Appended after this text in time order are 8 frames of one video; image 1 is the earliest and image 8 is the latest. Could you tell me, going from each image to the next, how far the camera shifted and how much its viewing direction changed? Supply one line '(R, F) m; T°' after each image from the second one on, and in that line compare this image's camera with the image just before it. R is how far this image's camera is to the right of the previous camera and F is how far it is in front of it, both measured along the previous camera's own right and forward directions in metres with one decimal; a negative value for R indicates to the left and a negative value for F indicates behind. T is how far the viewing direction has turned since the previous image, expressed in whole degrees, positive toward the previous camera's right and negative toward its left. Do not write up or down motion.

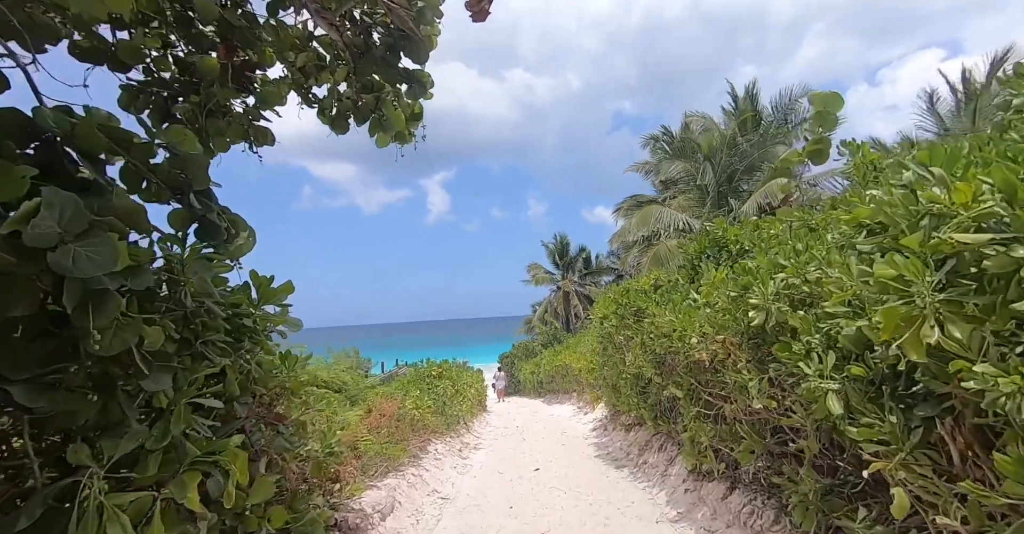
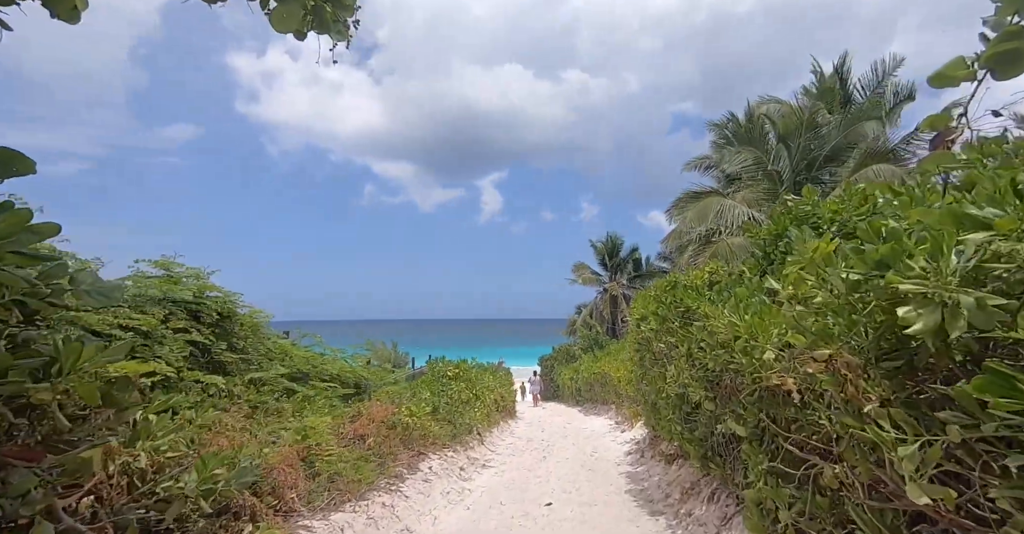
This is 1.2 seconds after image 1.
(+0.4, +1.5) m; -6°
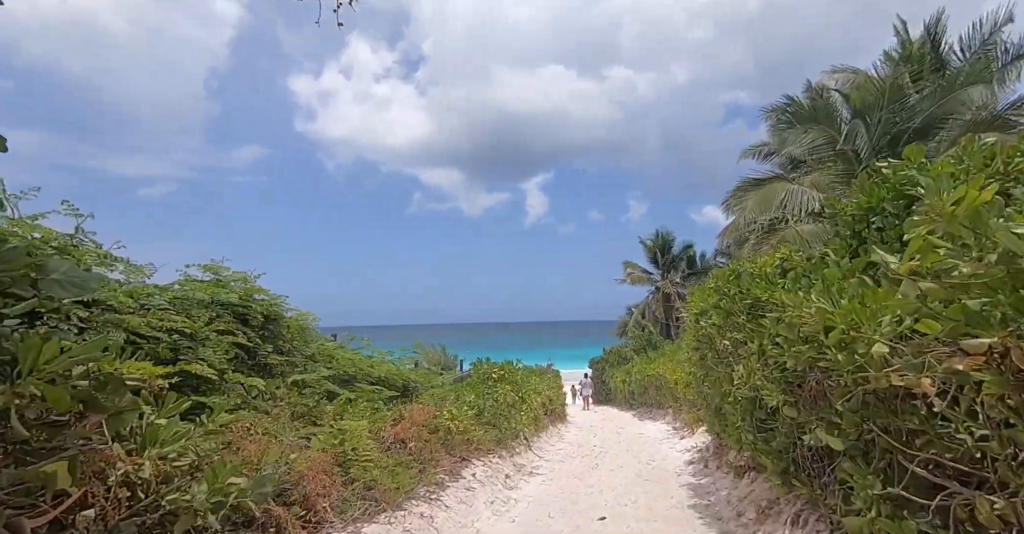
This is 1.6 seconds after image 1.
(0.0, +0.5) m; -5°
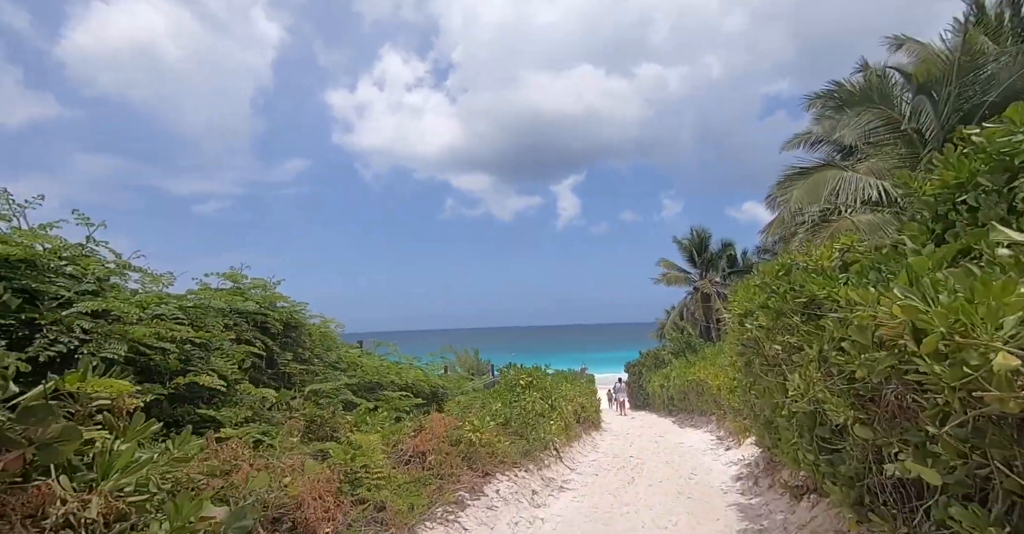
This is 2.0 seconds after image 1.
(+0.1, +0.5) m; -4°
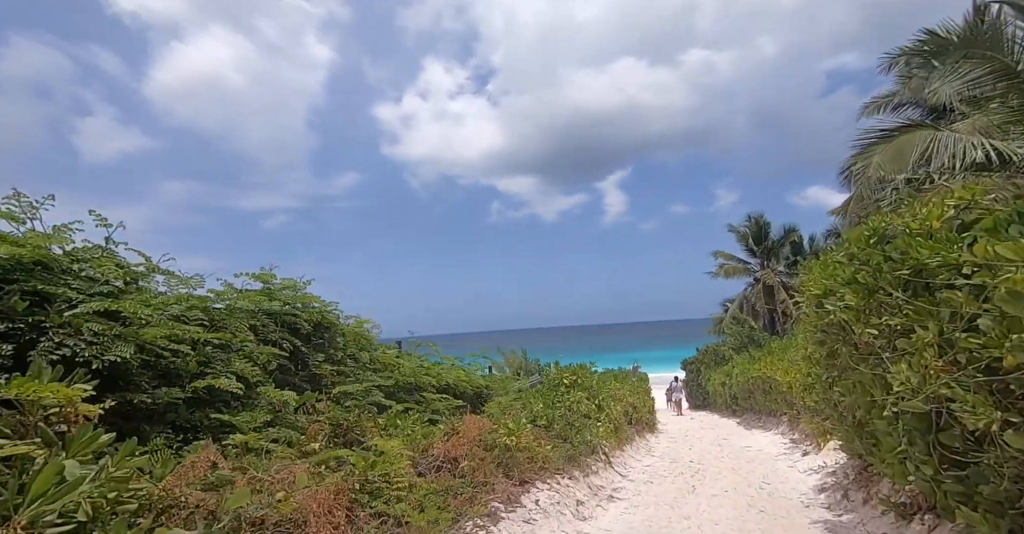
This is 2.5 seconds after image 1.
(+0.1, +0.6) m; -5°
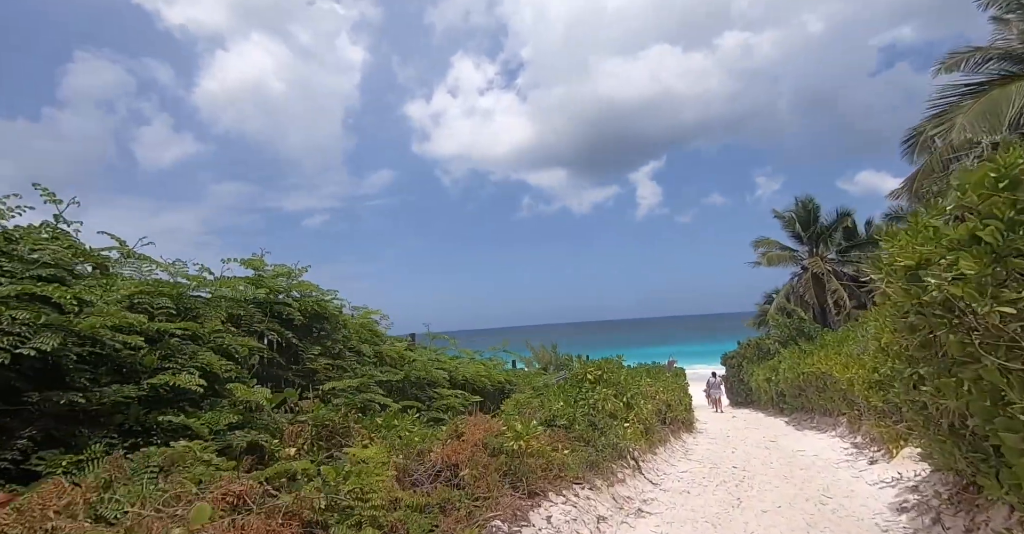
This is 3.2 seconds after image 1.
(+0.3, +0.9) m; -4°
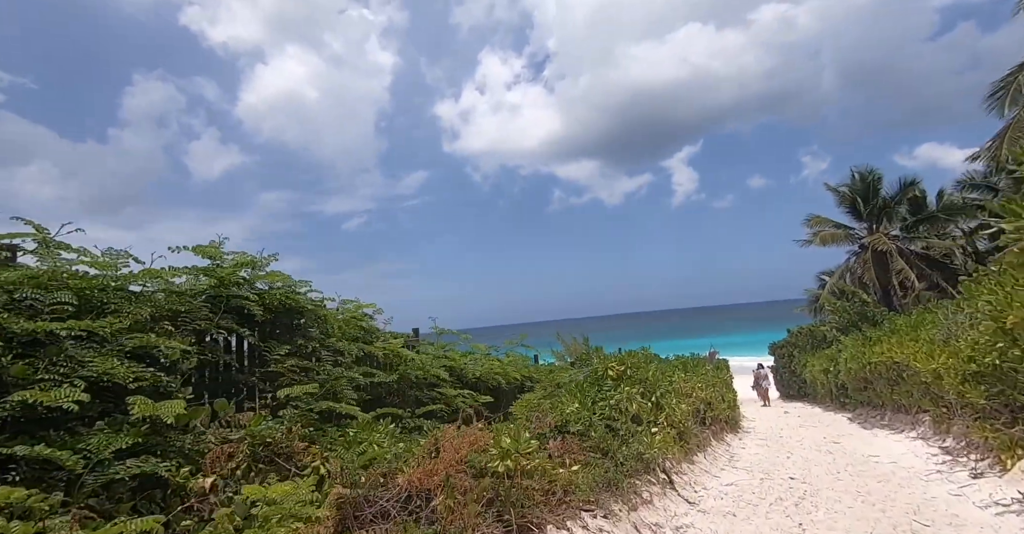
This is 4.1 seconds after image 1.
(+0.4, +1.2) m; -4°
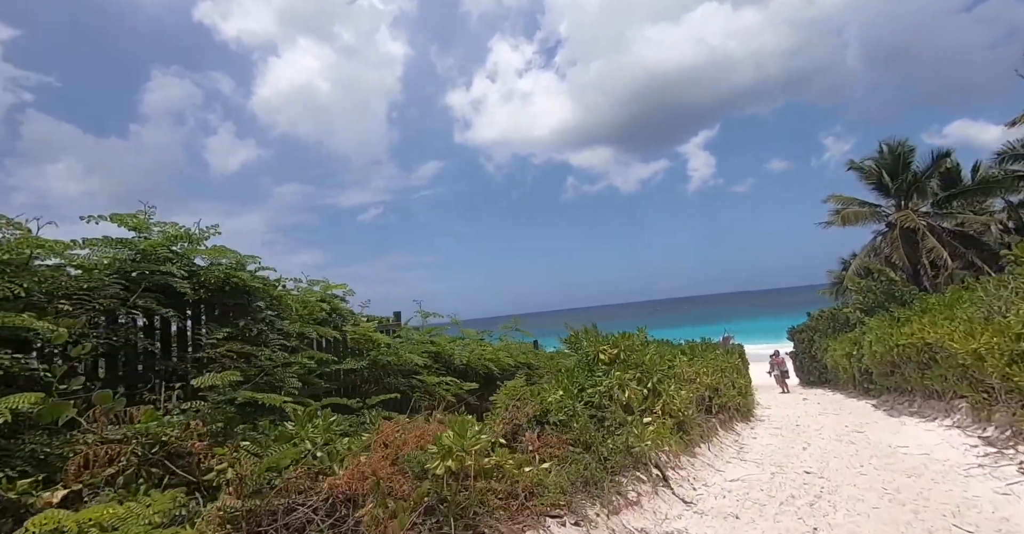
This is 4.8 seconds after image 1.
(+0.5, +0.8) m; -2°
